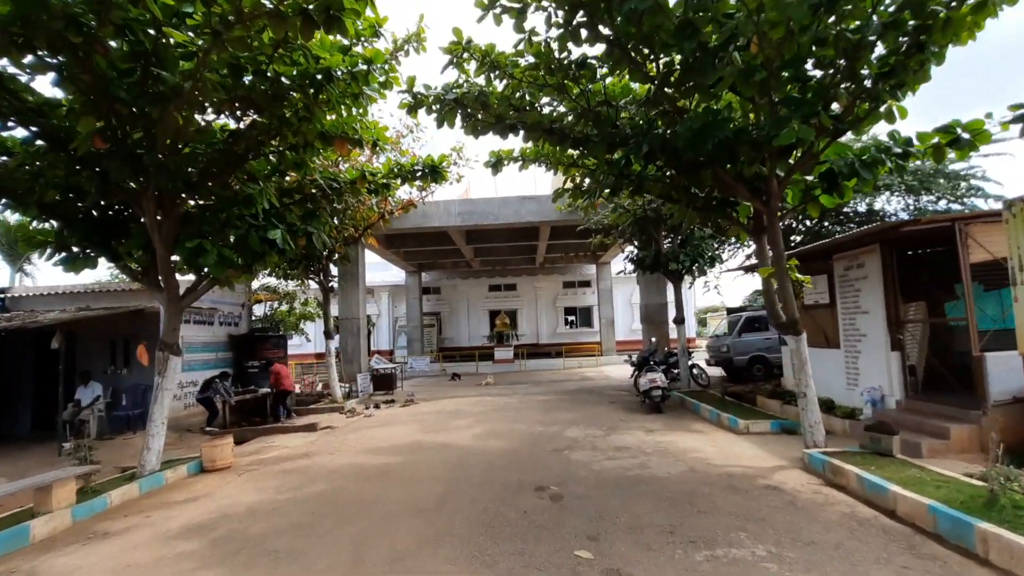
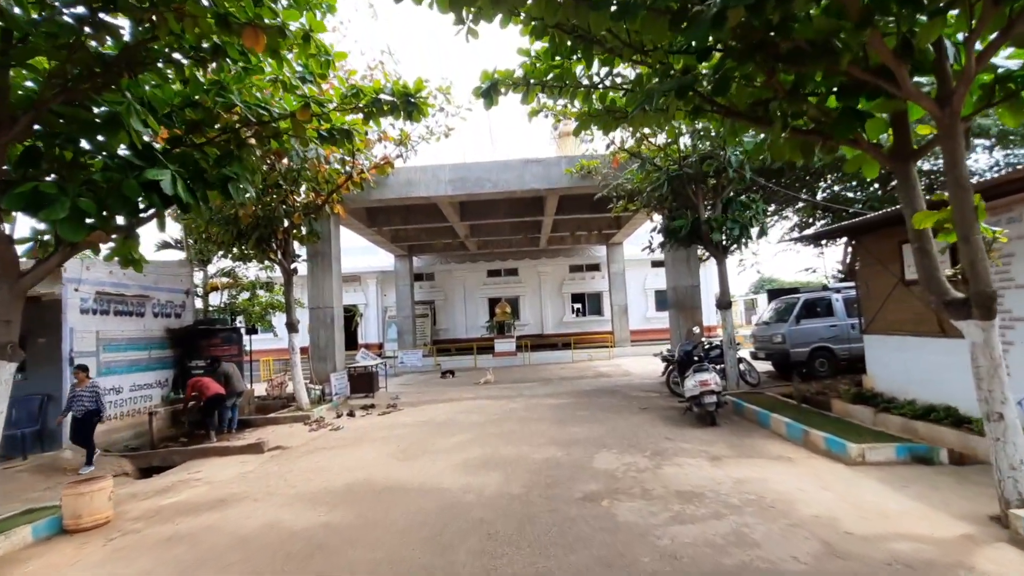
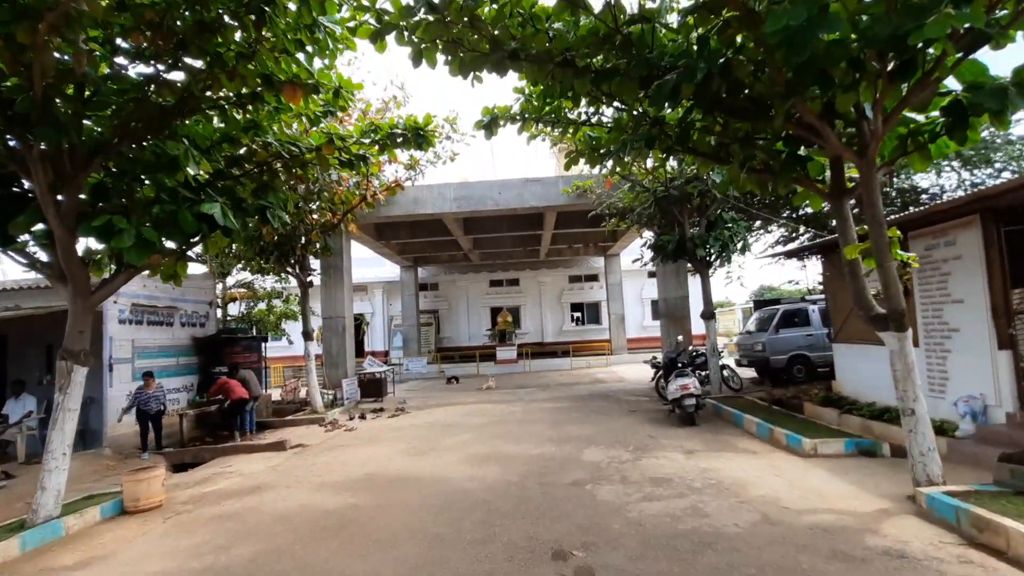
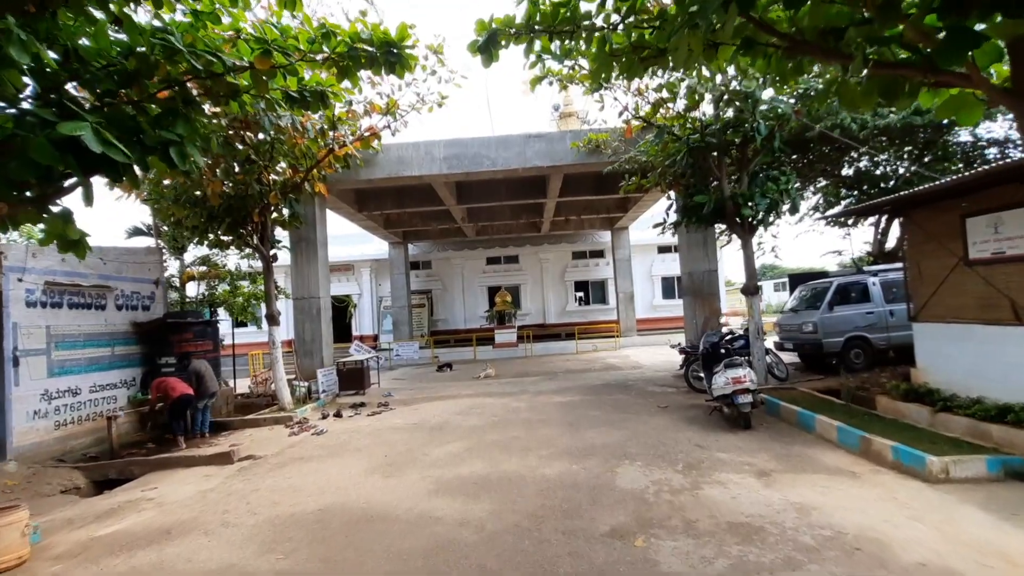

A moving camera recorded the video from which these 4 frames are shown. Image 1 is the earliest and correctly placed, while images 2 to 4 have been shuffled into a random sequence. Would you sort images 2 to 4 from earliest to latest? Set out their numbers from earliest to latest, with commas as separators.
3, 2, 4
